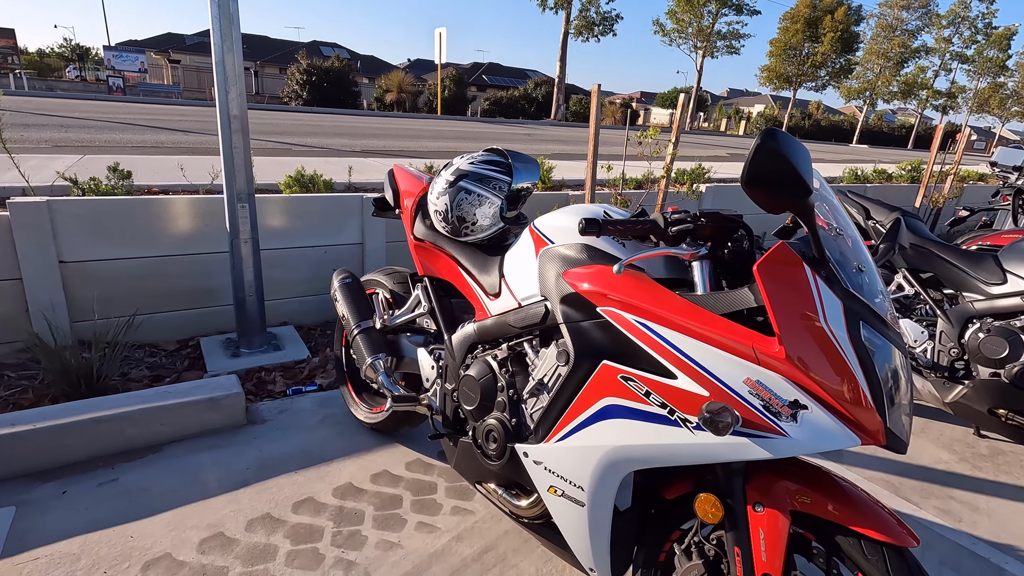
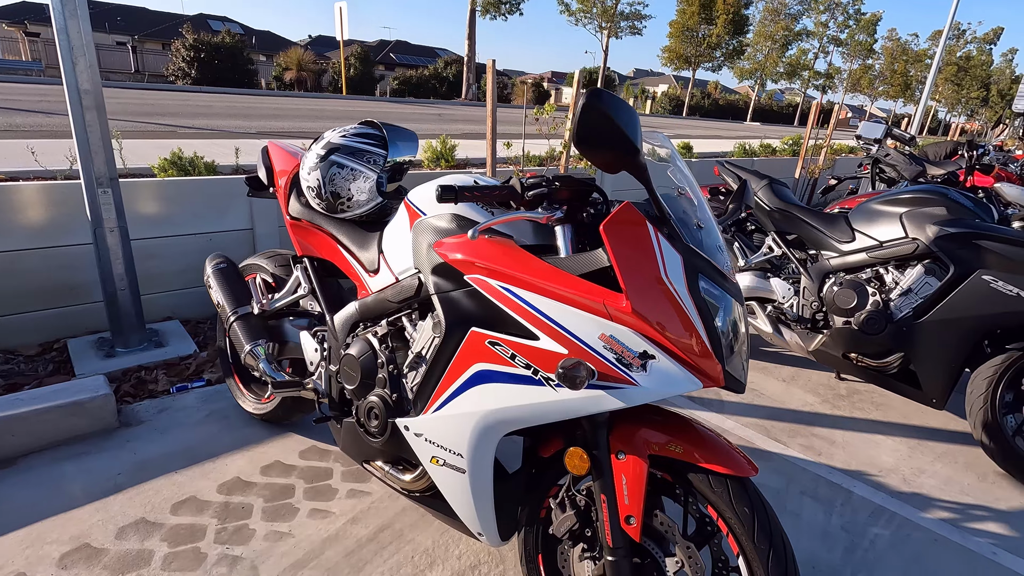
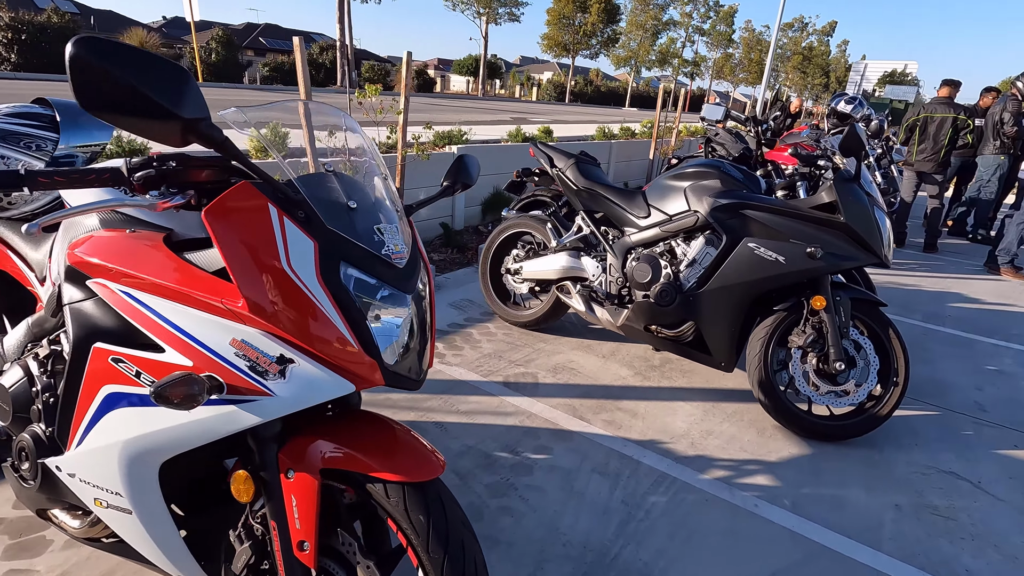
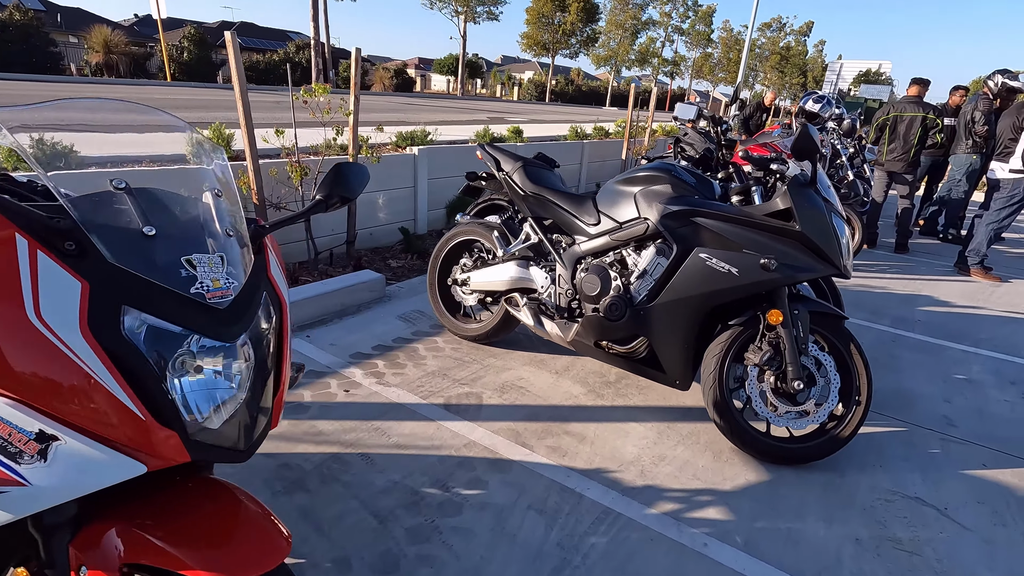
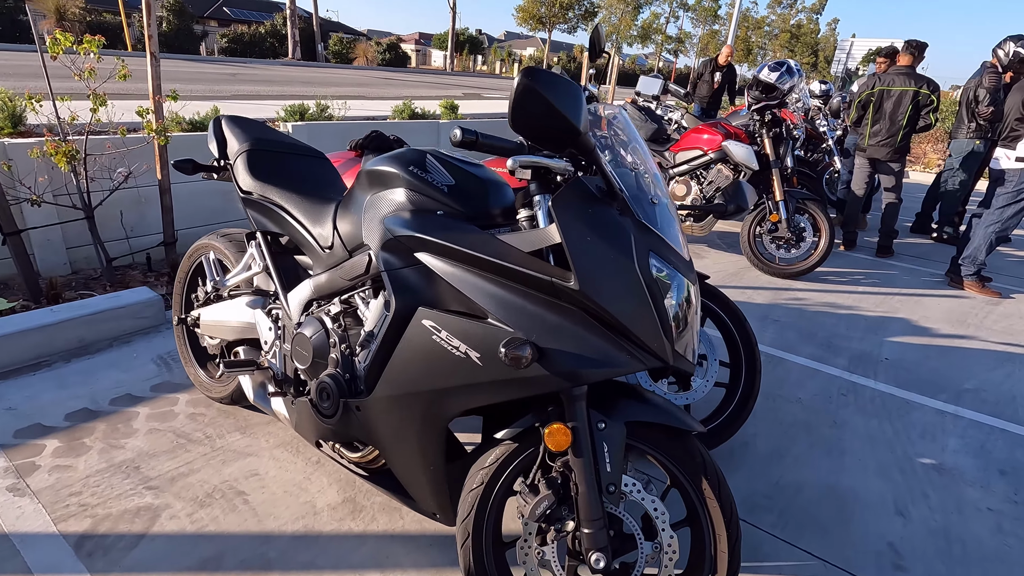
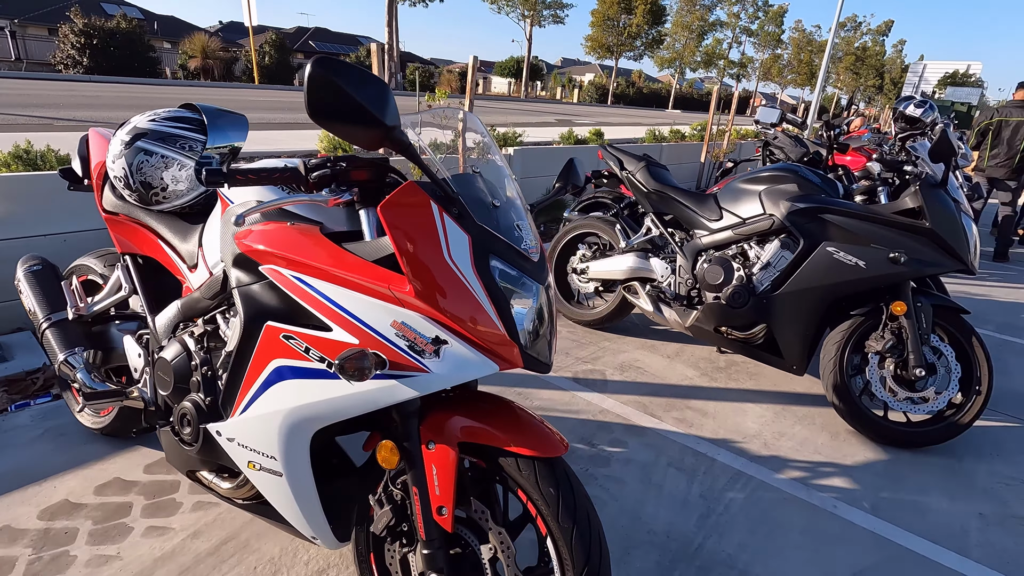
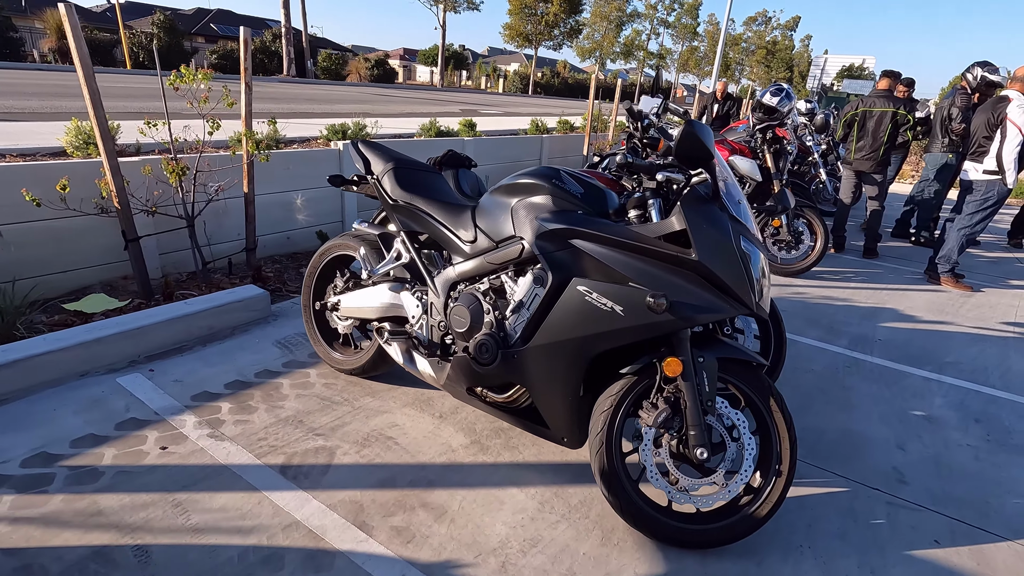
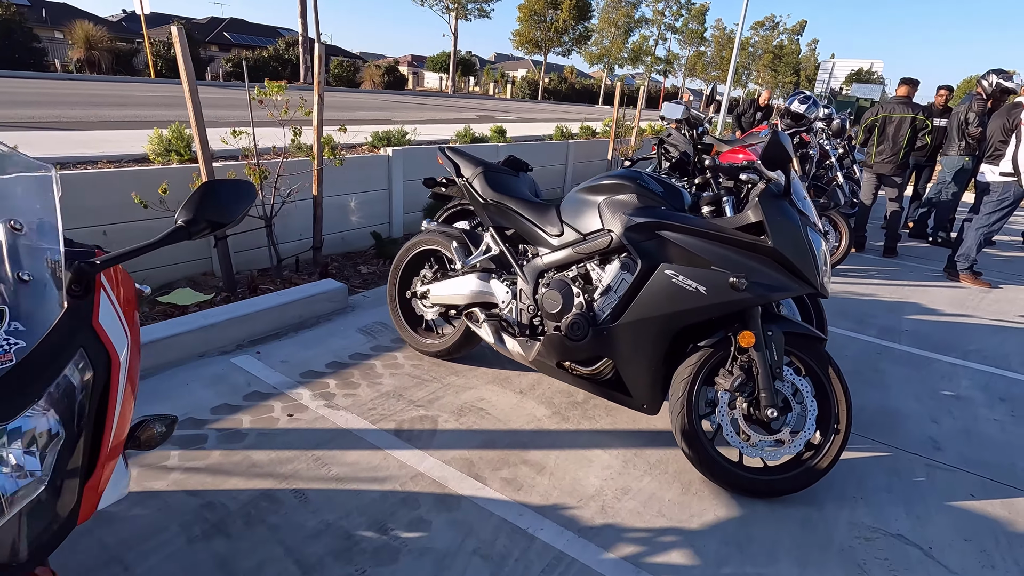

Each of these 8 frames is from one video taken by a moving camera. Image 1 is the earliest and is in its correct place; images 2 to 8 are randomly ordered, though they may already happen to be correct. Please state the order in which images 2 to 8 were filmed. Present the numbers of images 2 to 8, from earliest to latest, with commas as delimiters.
2, 6, 3, 4, 8, 7, 5
